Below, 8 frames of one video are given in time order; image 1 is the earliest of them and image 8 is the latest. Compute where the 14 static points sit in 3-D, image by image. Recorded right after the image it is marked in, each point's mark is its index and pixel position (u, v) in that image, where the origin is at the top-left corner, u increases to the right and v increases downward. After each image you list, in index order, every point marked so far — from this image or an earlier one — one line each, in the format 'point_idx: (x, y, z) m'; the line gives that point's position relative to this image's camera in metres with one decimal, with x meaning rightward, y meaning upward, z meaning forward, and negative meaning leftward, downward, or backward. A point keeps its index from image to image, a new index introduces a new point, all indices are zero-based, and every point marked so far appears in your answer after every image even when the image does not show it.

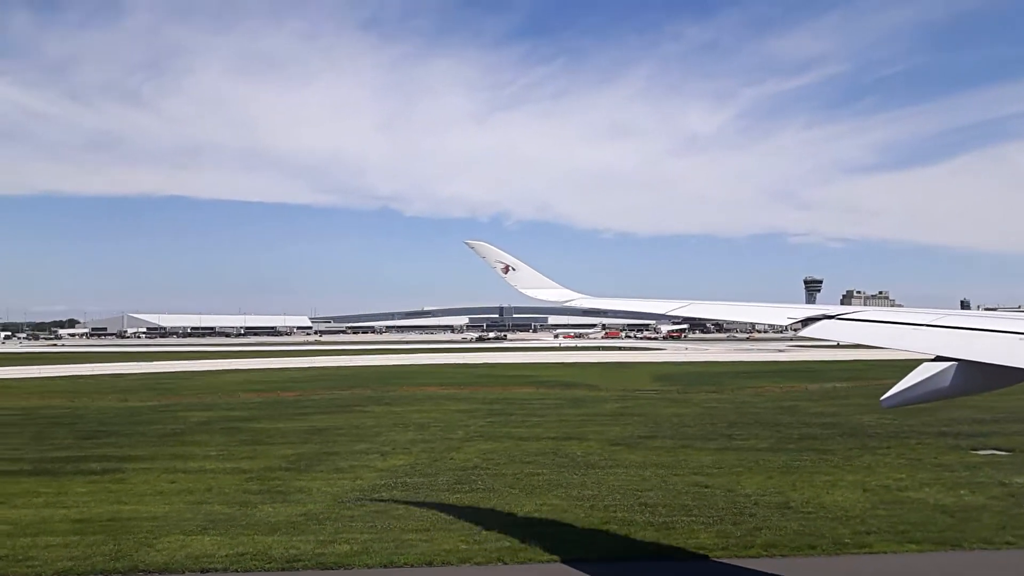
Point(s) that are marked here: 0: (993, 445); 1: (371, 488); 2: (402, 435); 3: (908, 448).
0: (+10.8, -3.5, +16.6) m
1: (-2.3, -3.3, +12.3) m
2: (-2.8, -3.6, +18.0) m
3: (+8.7, -3.5, +16.1) m
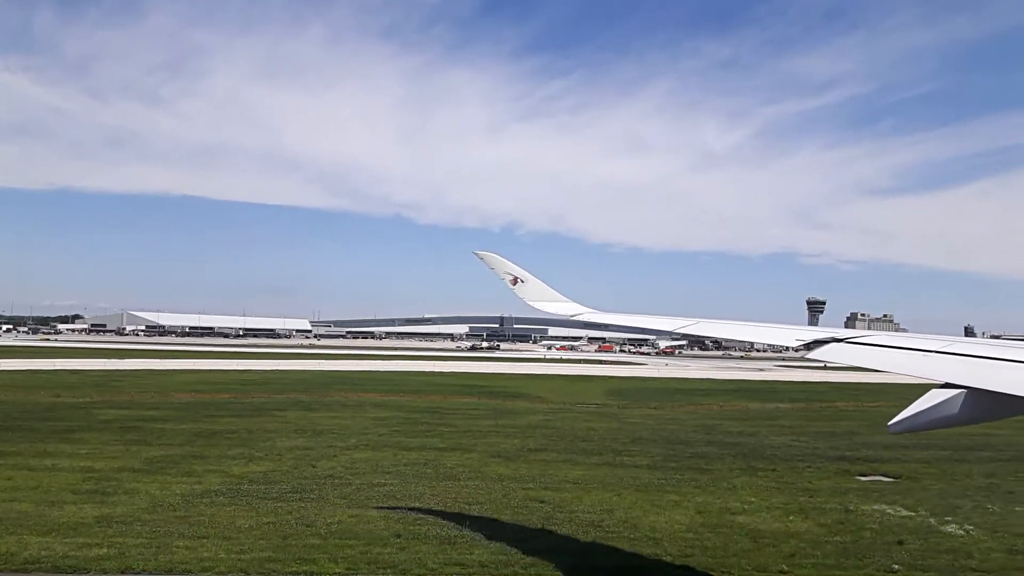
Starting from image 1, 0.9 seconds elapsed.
0: (+8.1, -4.0, +16.2) m
1: (-5.0, -3.3, +12.1) m
2: (-5.4, -3.7, +17.8) m
3: (+6.0, -3.9, +15.8) m
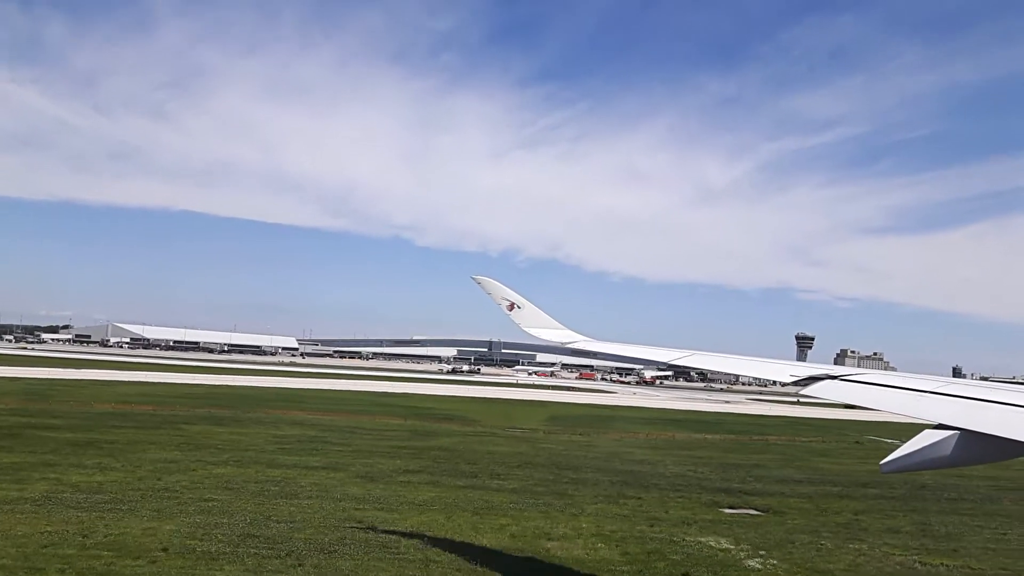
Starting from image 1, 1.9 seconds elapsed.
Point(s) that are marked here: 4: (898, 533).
0: (+5.2, -4.7, +16.0) m
1: (-7.9, -3.4, +11.8) m
2: (-8.3, -3.9, +17.5) m
3: (+3.1, -4.5, +15.6) m
4: (+7.2, -4.5, +13.7) m
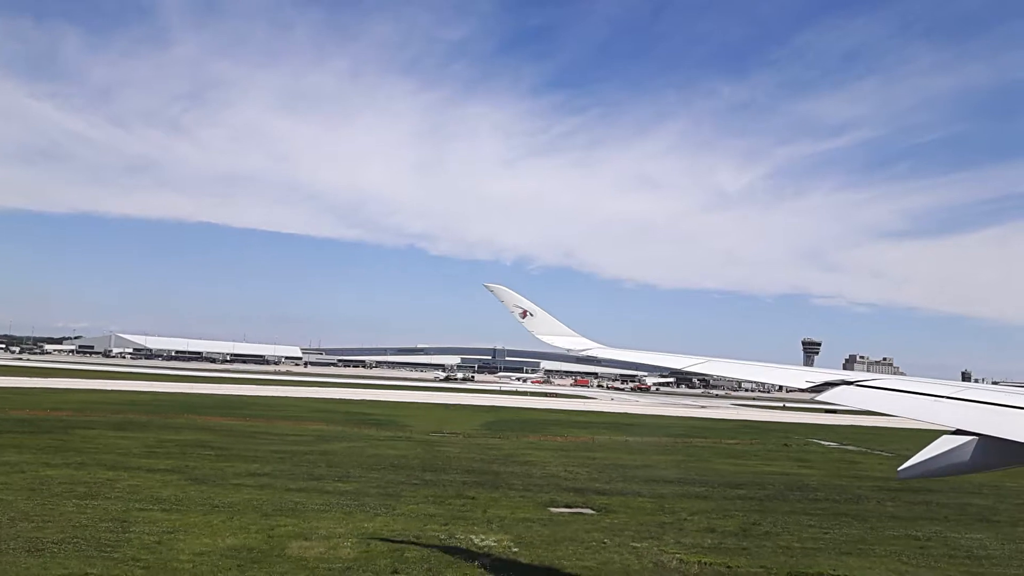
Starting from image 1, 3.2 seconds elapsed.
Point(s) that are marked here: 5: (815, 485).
0: (+1.7, -4.6, +15.7) m
1: (-11.5, -3.4, +11.7) m
2: (-11.8, -4.0, +17.4) m
3: (-0.4, -4.4, +15.3) m
4: (+3.7, -4.4, +13.3) m
5: (+8.0, -5.2, +19.4) m
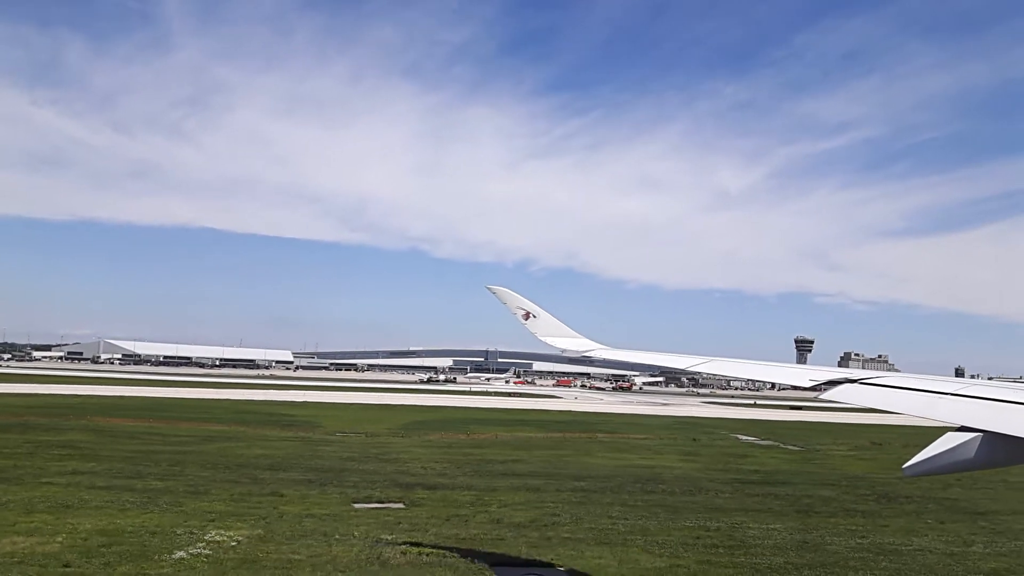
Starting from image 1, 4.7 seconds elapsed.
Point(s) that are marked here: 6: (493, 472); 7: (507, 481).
0: (-2.2, -4.4, +15.5) m
1: (-15.4, -3.4, +11.6) m
2: (-15.7, -4.0, +17.3) m
3: (-4.3, -4.3, +15.1) m
4: (-0.2, -4.2, +13.1) m
5: (+4.1, -4.9, +19.2) m
6: (-0.6, -4.8, +19.1) m
7: (-0.1, -4.7, +17.7) m
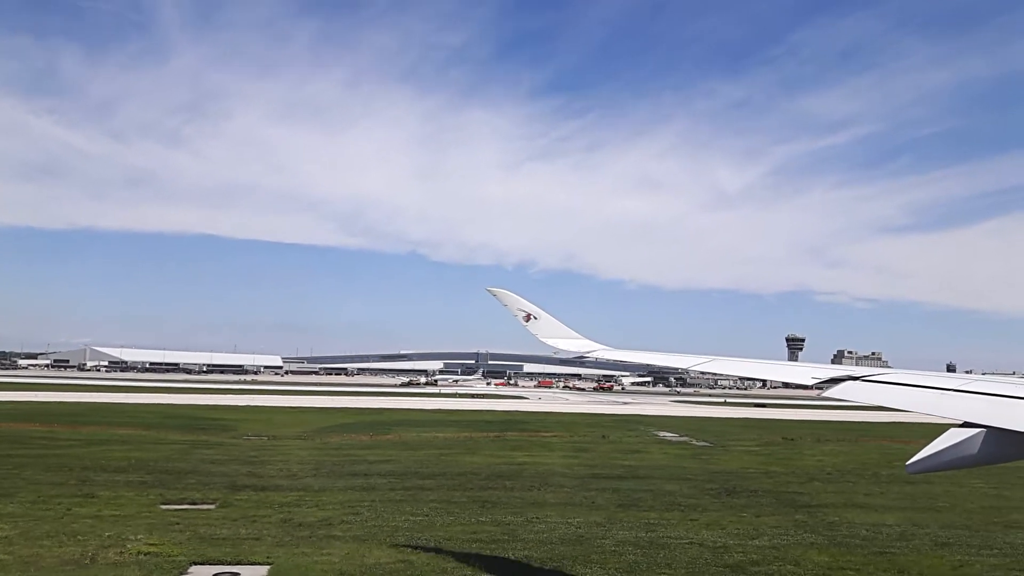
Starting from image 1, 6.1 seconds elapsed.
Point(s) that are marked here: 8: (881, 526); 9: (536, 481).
0: (-5.9, -4.4, +15.3) m
1: (-19.1, -3.5, +11.4) m
2: (-19.4, -4.1, +17.0) m
3: (-8.0, -4.2, +14.9) m
4: (-3.9, -4.1, +12.9) m
5: (+0.4, -4.8, +19.0) m
6: (-4.3, -4.7, +18.9) m
7: (-3.8, -4.6, +17.5) m
8: (+6.7, -4.4, +13.4) m
9: (+0.6, -4.6, +17.6) m
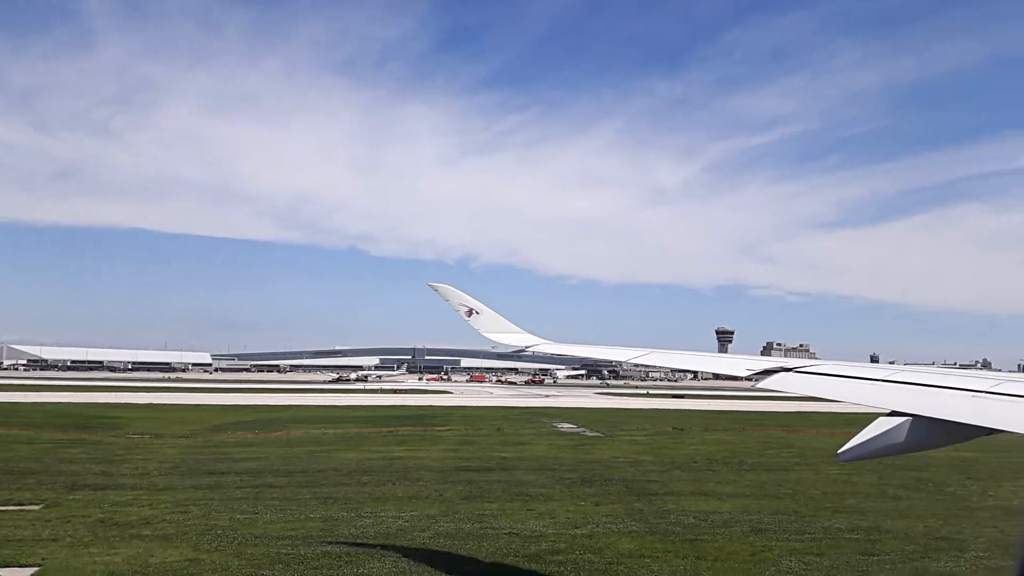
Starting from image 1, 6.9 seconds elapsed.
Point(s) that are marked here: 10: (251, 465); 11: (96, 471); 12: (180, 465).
0: (-9.0, -4.2, +14.6) m
1: (-21.9, -3.4, +9.7) m
2: (-22.6, -4.0, +15.4) m
3: (-11.1, -4.1, +14.1) m
4: (-6.9, -3.9, +12.4) m
5: (-3.0, -4.6, +18.8) m
6: (-7.7, -4.6, +18.4) m
7: (-7.1, -4.4, +17.0) m
8: (+3.7, -4.2, +13.8) m
9: (-2.7, -4.5, +17.5) m
10: (-6.9, -4.7, +19.8) m
11: (-10.0, -4.5, +18.1) m
12: (-8.6, -4.7, +19.6) m
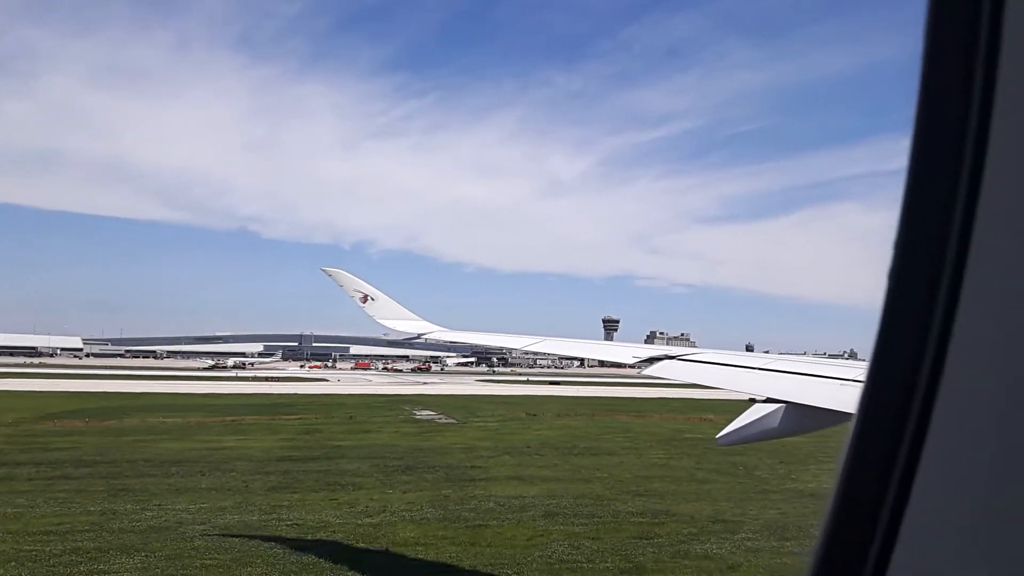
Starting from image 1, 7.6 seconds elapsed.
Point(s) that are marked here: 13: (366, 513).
0: (-12.7, -3.8, +13.2) m
1: (-24.7, -2.8, +6.5) m
2: (-26.3, -3.3, +12.0) m
3: (-14.6, -3.6, +12.3) m
4: (-10.3, -3.6, +11.3) m
5: (-7.3, -4.2, +18.1) m
6: (-11.9, -4.1, +17.1) m
7: (-11.1, -4.0, +15.8) m
8: (0.0, -4.0, +14.1) m
9: (-6.9, -4.1, +16.8) m
10: (-11.3, -4.3, +18.6) m
11: (-14.2, -4.0, +16.5) m
12: (-13.0, -4.2, +18.2) m
13: (-2.5, -3.8, +12.5) m
